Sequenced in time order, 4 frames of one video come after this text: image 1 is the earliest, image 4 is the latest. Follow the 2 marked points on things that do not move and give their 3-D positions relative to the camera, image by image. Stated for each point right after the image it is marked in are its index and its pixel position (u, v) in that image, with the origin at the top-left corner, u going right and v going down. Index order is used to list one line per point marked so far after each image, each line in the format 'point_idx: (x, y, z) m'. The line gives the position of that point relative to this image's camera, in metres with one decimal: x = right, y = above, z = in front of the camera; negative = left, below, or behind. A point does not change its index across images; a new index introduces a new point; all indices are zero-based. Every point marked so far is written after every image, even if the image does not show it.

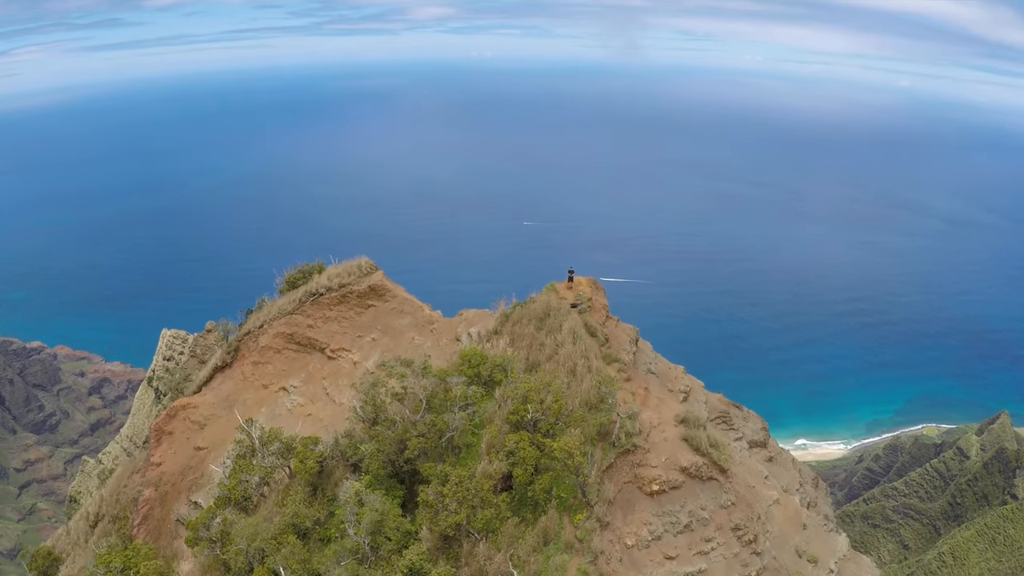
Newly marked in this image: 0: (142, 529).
0: (-9.2, -6.0, +13.8) m
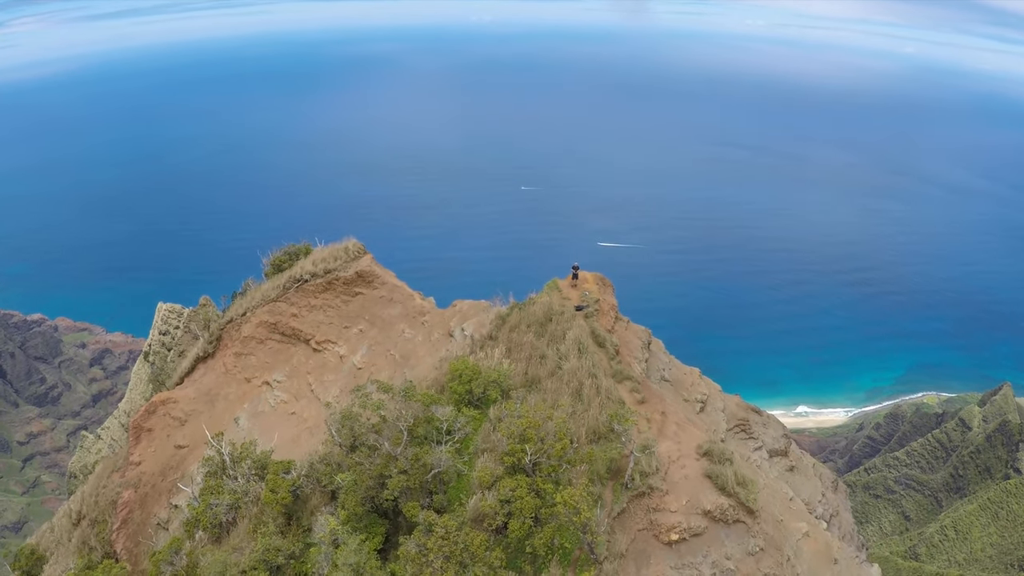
0: (-9.2, -5.8, +13.0) m
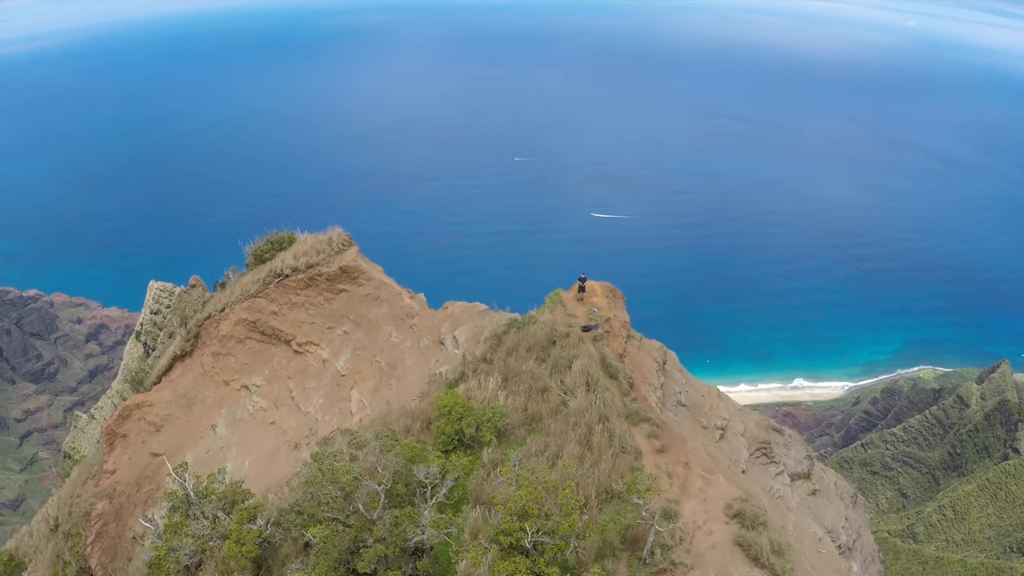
0: (-9.2, -5.8, +12.2) m
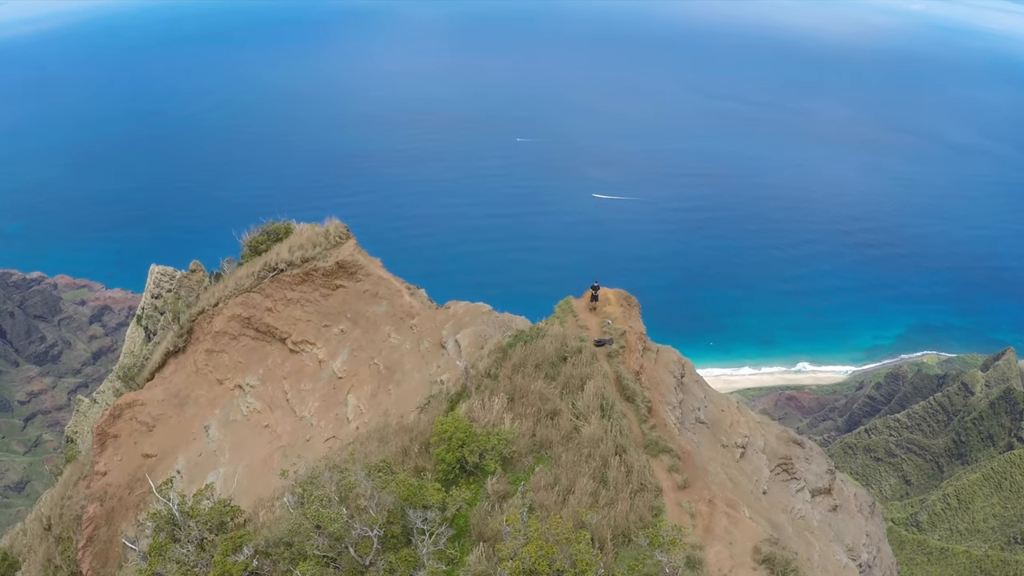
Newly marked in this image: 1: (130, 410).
0: (-9.1, -5.7, +11.8) m
1: (-9.5, -3.1, +13.7) m
